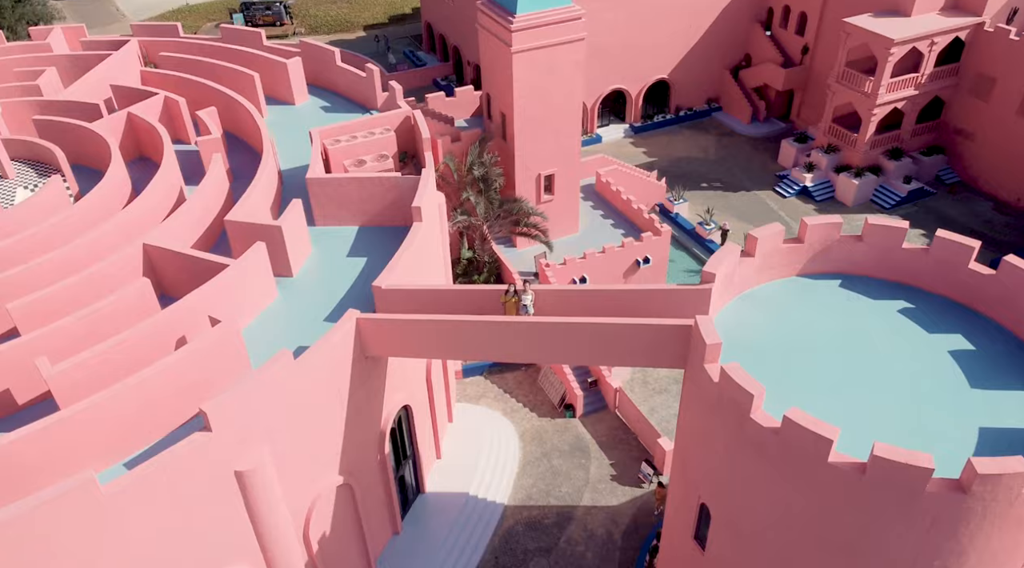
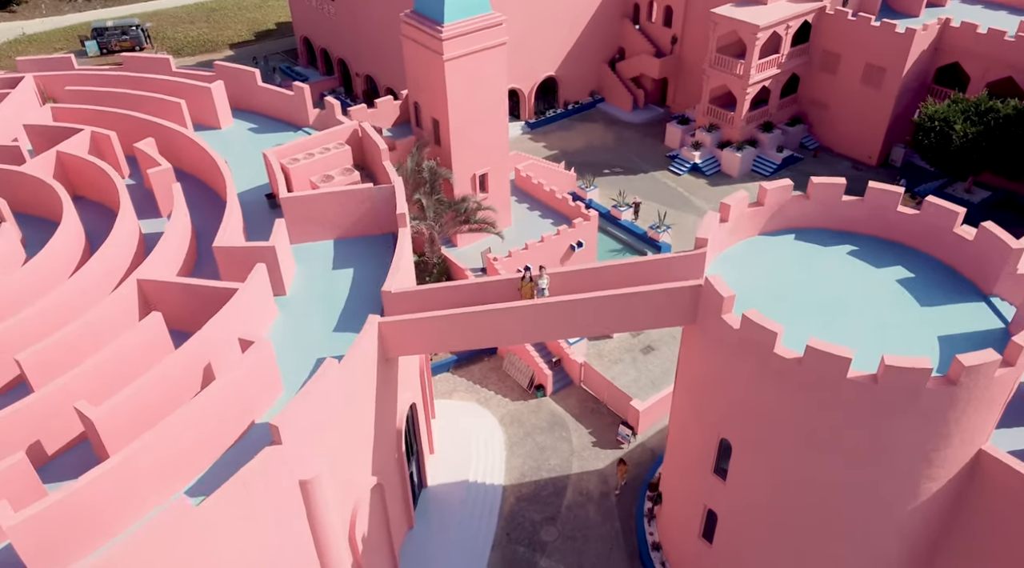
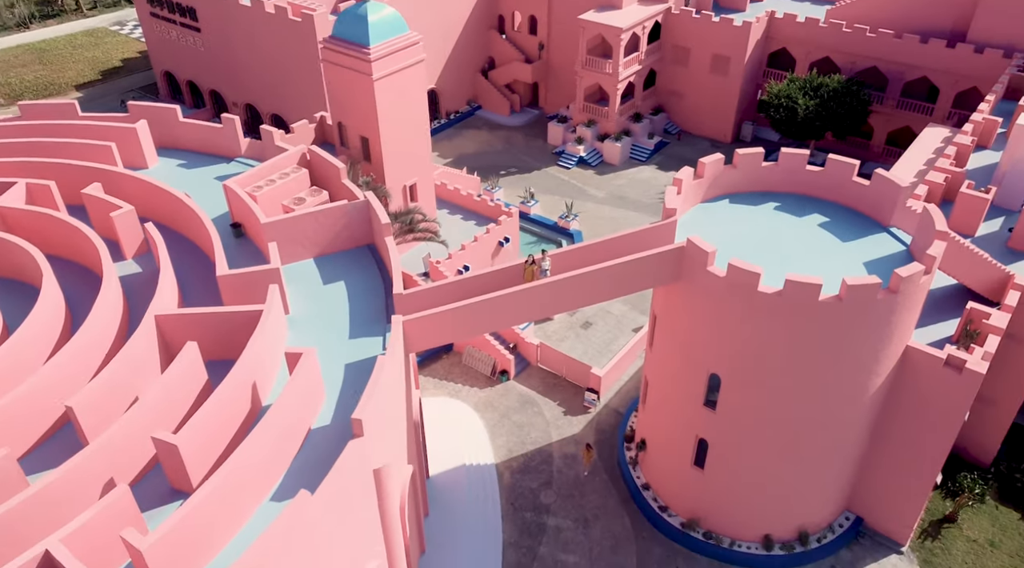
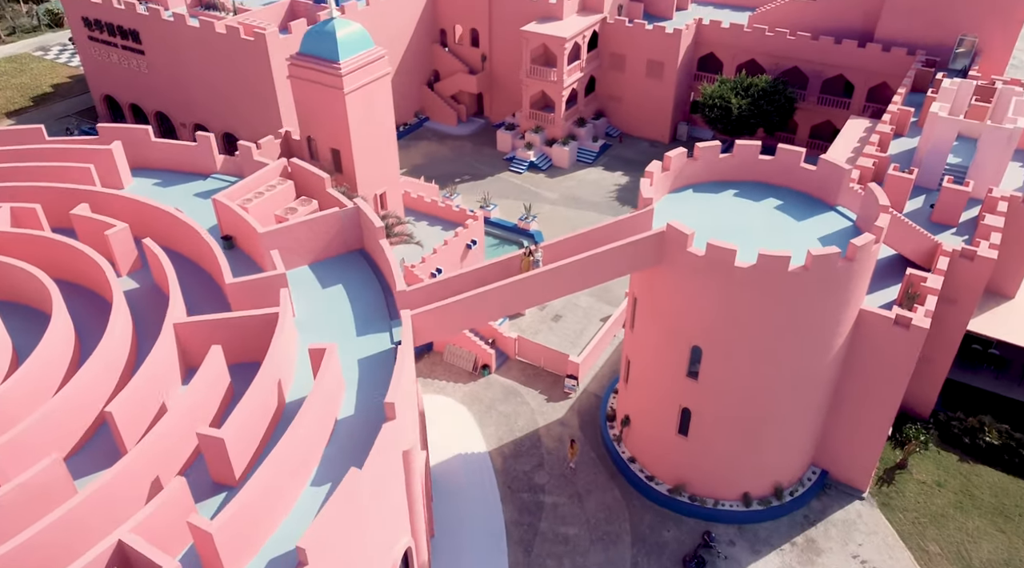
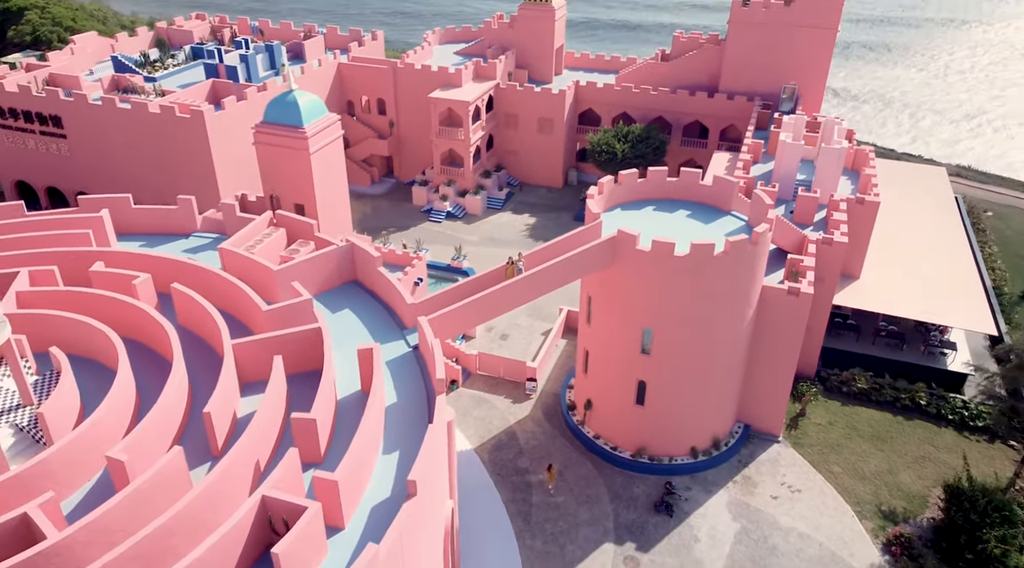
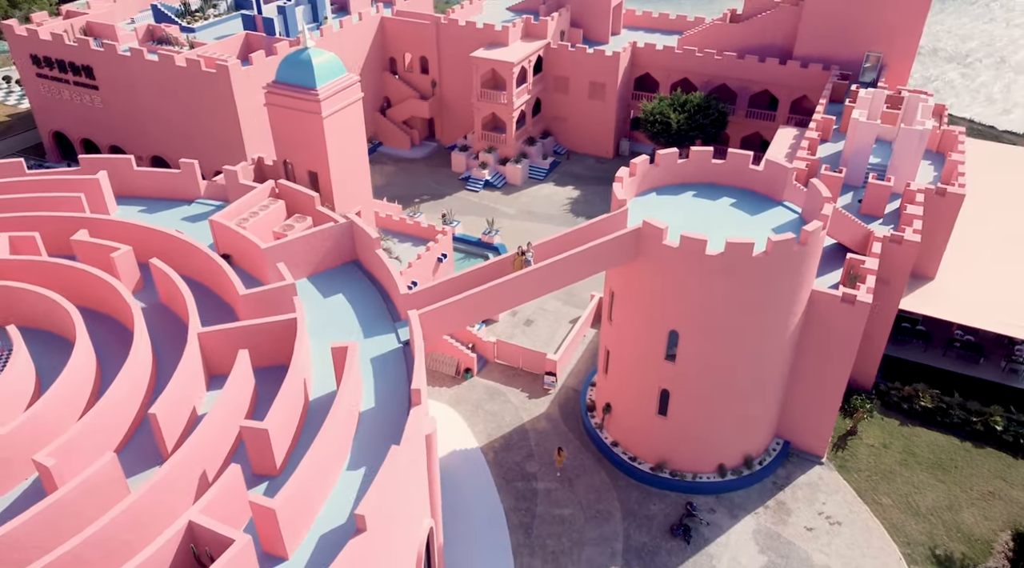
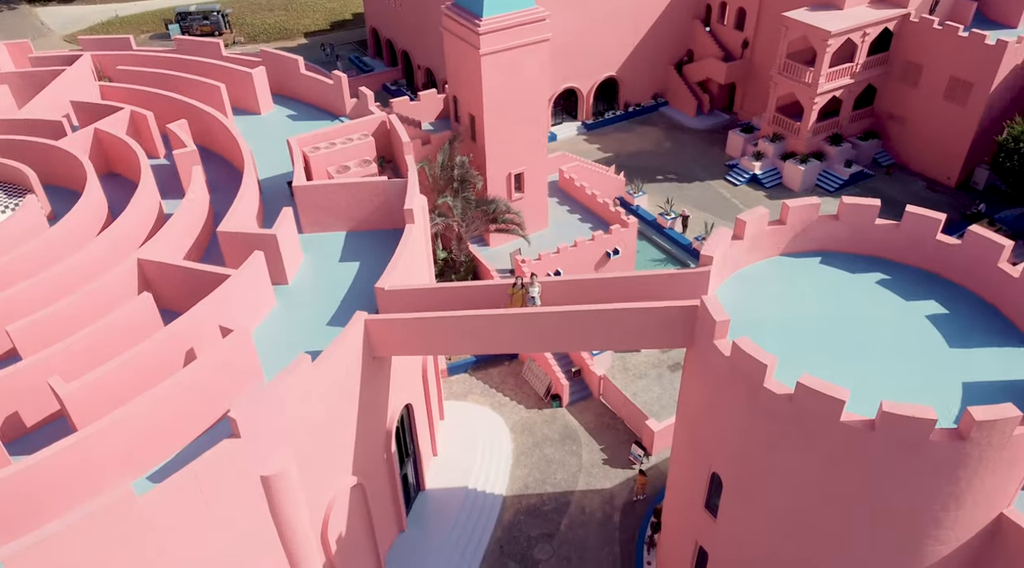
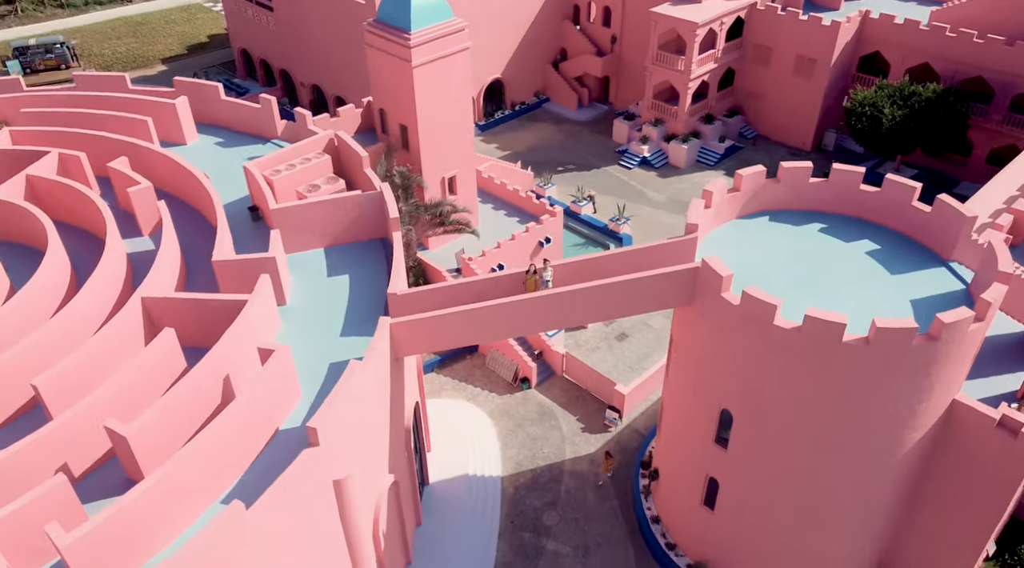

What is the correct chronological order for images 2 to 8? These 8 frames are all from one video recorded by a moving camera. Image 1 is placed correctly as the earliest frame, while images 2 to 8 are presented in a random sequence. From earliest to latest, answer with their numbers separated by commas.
7, 2, 8, 3, 4, 6, 5
